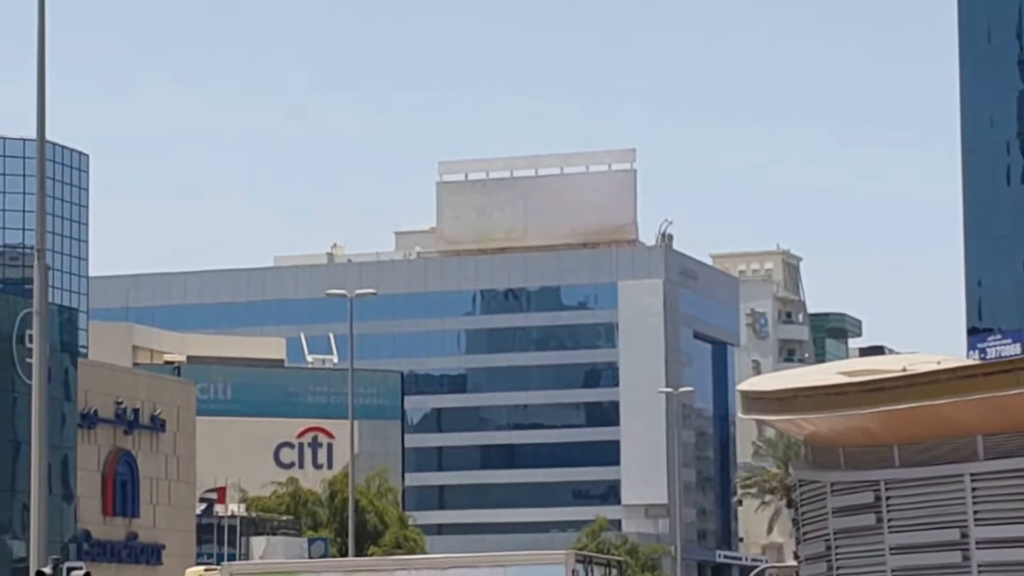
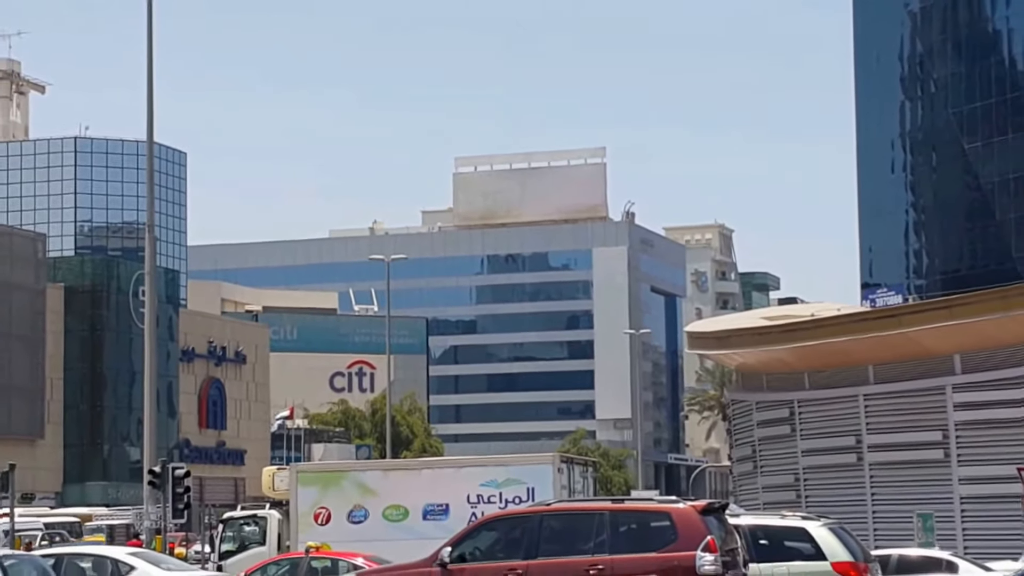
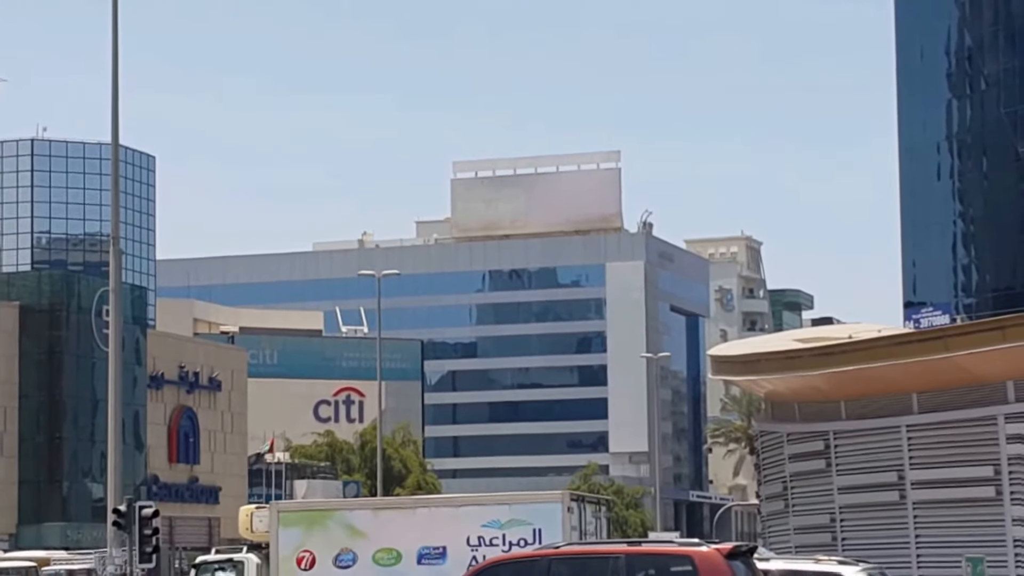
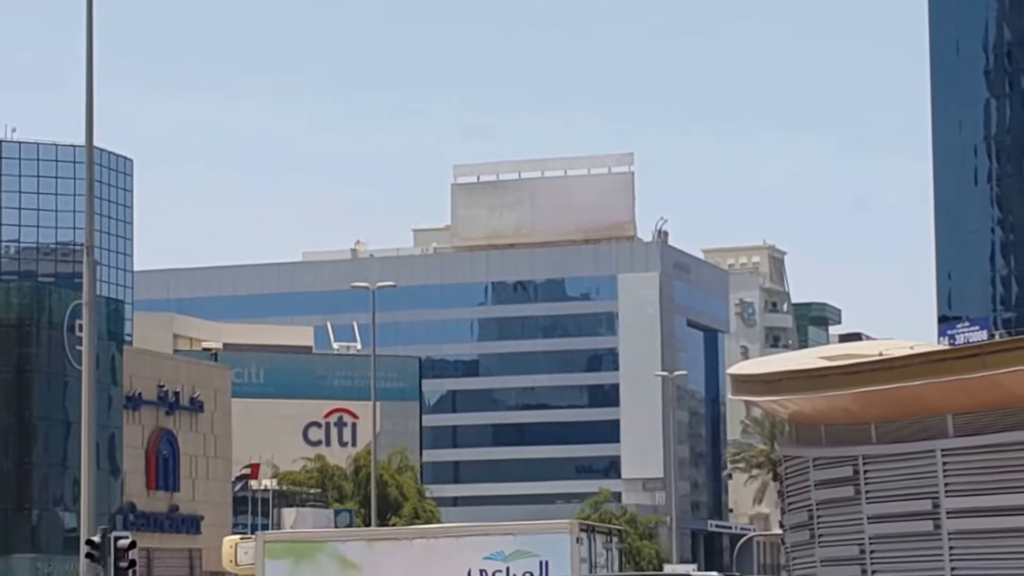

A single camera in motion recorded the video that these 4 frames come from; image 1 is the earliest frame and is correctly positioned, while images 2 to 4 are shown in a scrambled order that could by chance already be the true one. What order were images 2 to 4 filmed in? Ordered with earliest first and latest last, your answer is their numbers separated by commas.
4, 3, 2
